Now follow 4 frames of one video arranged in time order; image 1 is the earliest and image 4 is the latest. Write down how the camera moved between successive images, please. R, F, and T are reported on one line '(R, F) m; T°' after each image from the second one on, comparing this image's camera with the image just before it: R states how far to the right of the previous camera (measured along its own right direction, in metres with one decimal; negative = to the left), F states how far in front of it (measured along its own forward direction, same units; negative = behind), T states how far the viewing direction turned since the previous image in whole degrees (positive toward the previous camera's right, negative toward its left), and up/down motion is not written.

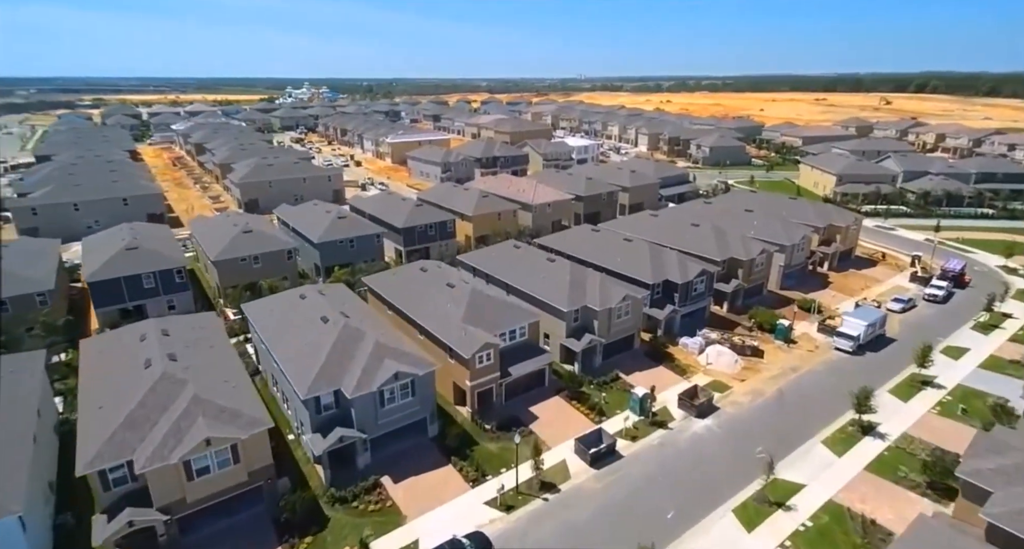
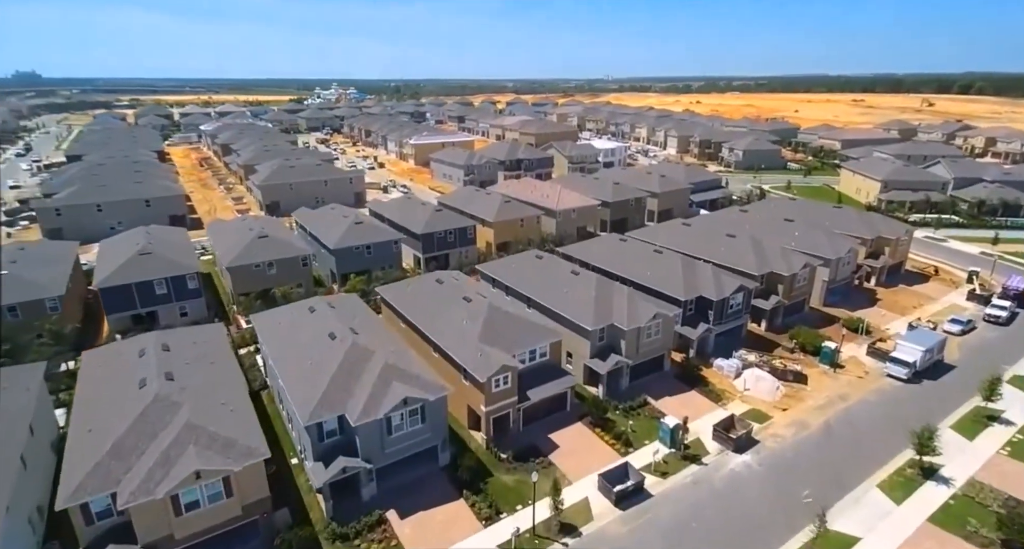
(+0.2, +2.0) m; -3°
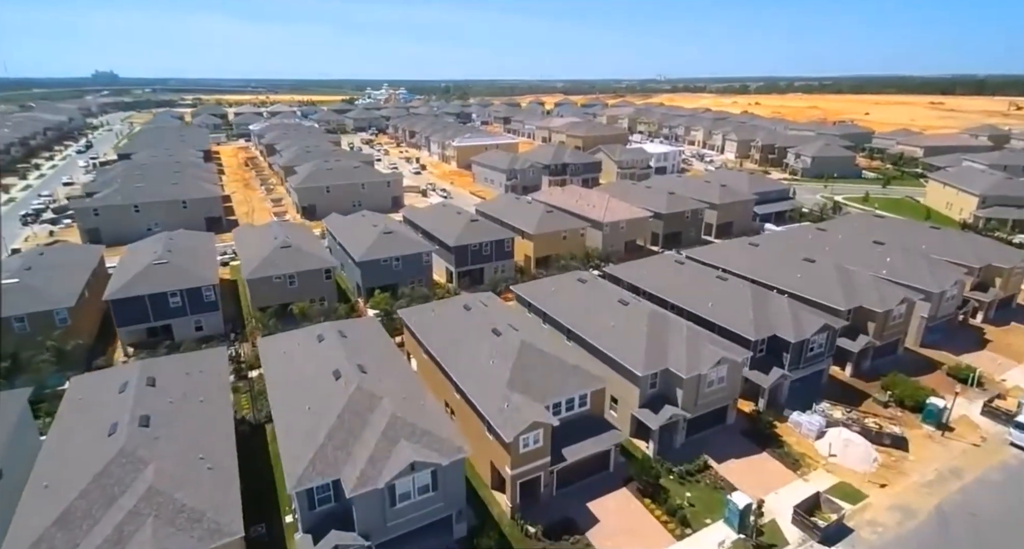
(+0.3, +4.1) m; -5°
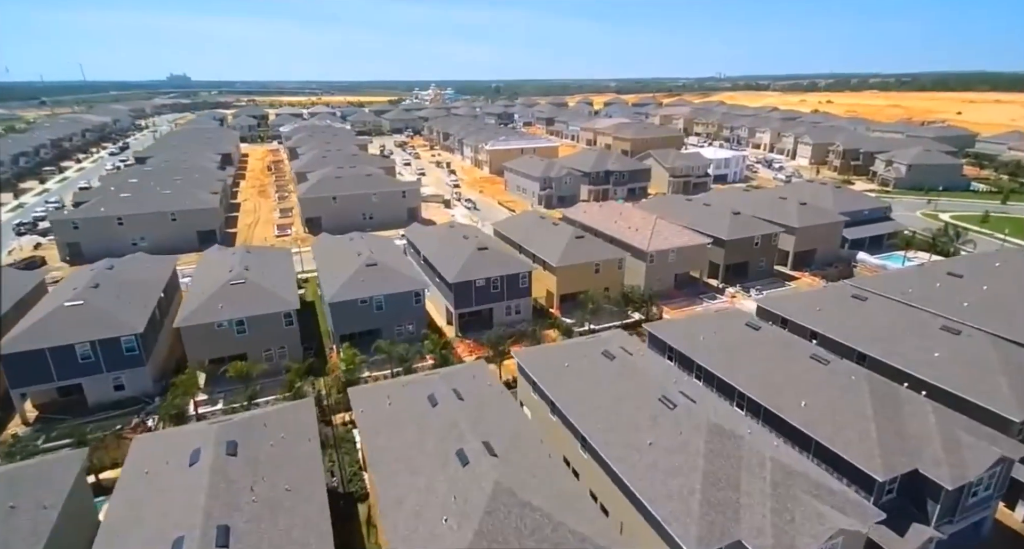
(+2.0, +9.1) m; -5°
